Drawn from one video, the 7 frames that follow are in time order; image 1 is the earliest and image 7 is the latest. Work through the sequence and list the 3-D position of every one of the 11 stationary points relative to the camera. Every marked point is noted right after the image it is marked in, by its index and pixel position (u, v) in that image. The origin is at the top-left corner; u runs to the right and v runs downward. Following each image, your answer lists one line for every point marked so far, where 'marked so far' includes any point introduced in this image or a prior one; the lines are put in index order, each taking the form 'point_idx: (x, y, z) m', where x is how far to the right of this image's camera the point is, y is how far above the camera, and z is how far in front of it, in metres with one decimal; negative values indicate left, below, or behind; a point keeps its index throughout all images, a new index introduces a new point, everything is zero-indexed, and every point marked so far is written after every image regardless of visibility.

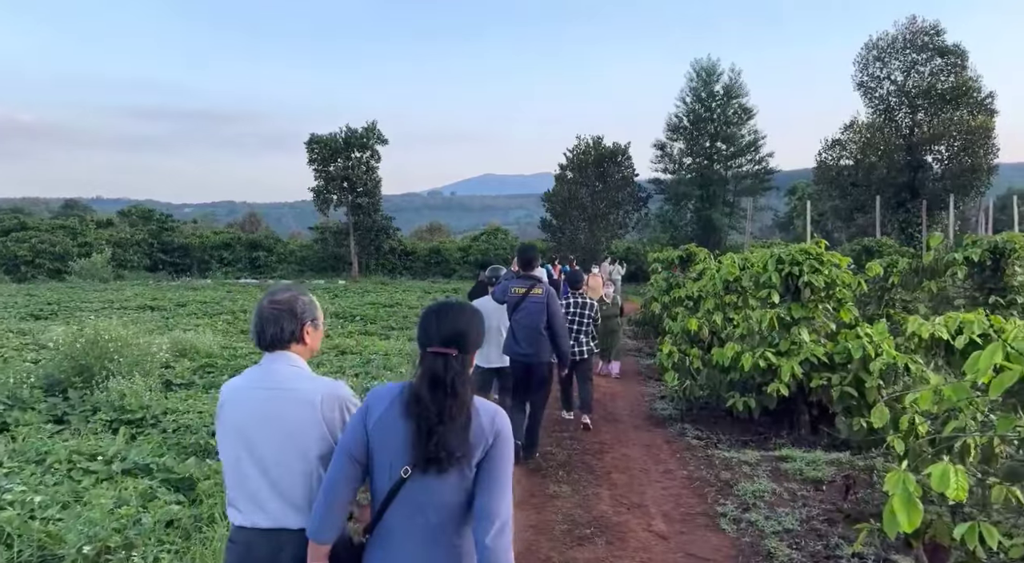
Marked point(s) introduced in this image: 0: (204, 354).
0: (-4.1, -1.0, +9.7) m
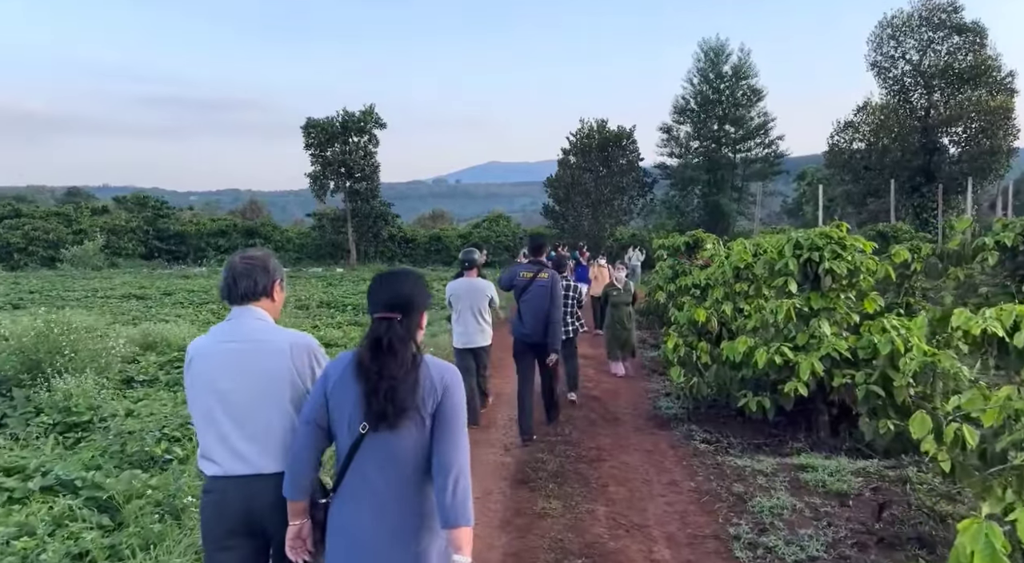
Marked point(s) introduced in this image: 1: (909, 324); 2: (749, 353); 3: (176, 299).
0: (-4.2, -0.8, +9.1) m
1: (+3.4, -0.4, +6.1) m
2: (+2.2, -0.6, +6.5) m
3: (-7.2, -0.4, +15.4) m
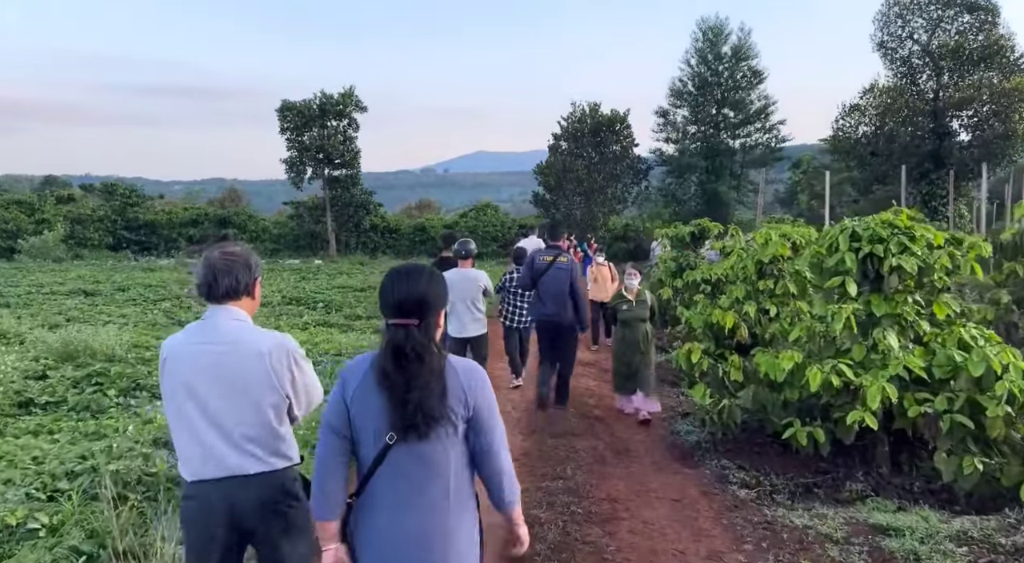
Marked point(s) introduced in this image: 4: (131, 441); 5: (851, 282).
0: (-4.3, -0.8, +7.7) m
1: (+3.3, -0.4, +4.9) m
2: (+2.1, -0.6, +5.2) m
3: (-7.4, -0.3, +14.0) m
4: (-2.6, -1.1, +4.9) m
5: (+2.4, 0.0, +5.2) m
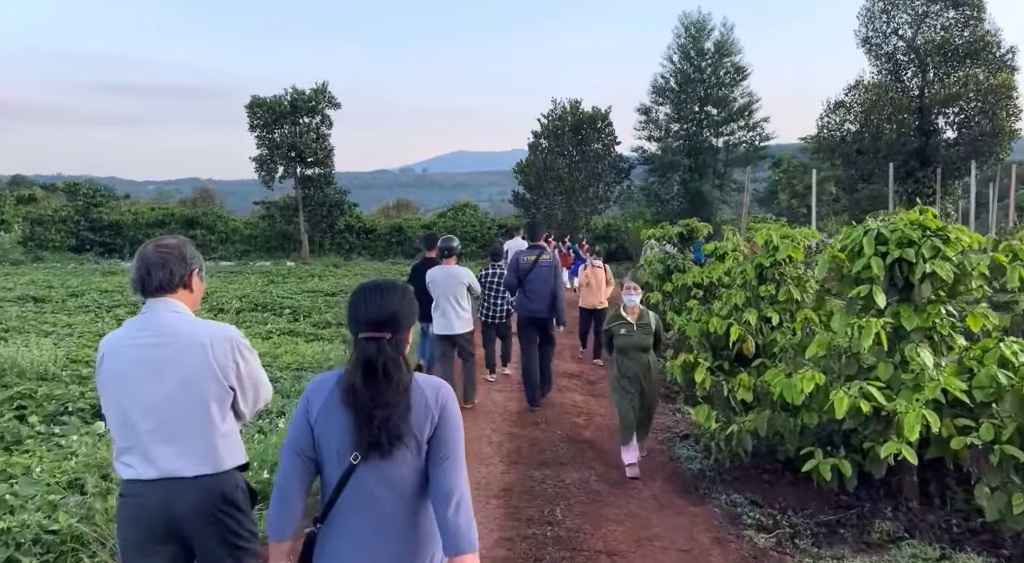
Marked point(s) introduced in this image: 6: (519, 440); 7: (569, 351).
0: (-4.5, -0.9, +6.8) m
1: (+3.2, -0.4, +4.2) m
2: (+1.9, -0.7, +4.6) m
3: (-7.8, -0.4, +13.0) m
4: (-2.7, -1.2, +4.1) m
5: (+2.3, -0.1, +4.6) m
6: (0.0, -1.3, +6.1) m
7: (+0.8, -1.0, +10.6) m
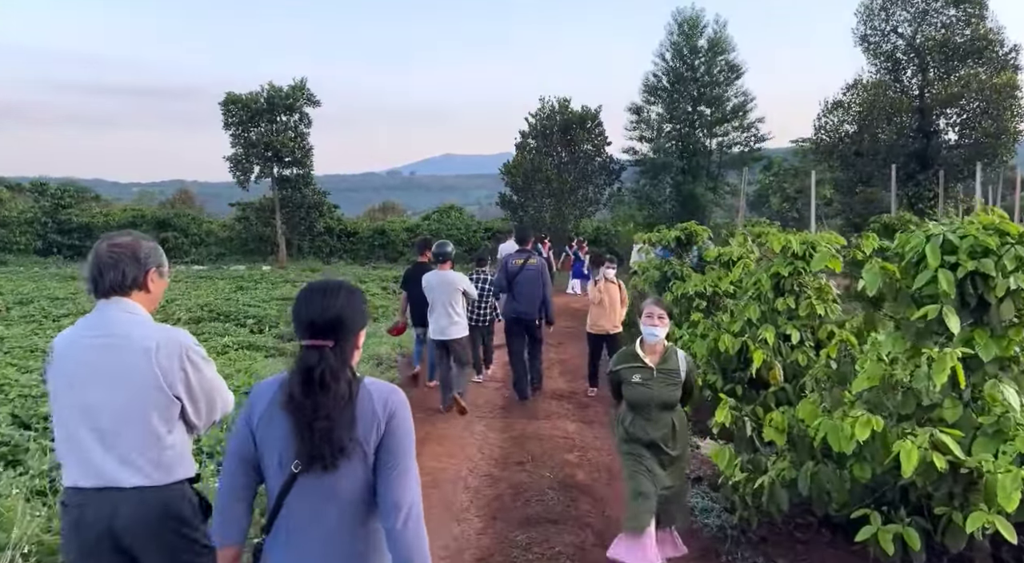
0: (-4.7, -1.0, +5.8) m
1: (+3.0, -0.5, +3.3) m
2: (+1.8, -0.8, +3.6) m
3: (-8.0, -0.5, +11.9) m
4: (-2.8, -1.3, +3.1) m
5: (+2.2, -0.2, +3.6) m
6: (-0.1, -1.4, +5.1) m
7: (+0.6, -1.2, +9.6) m
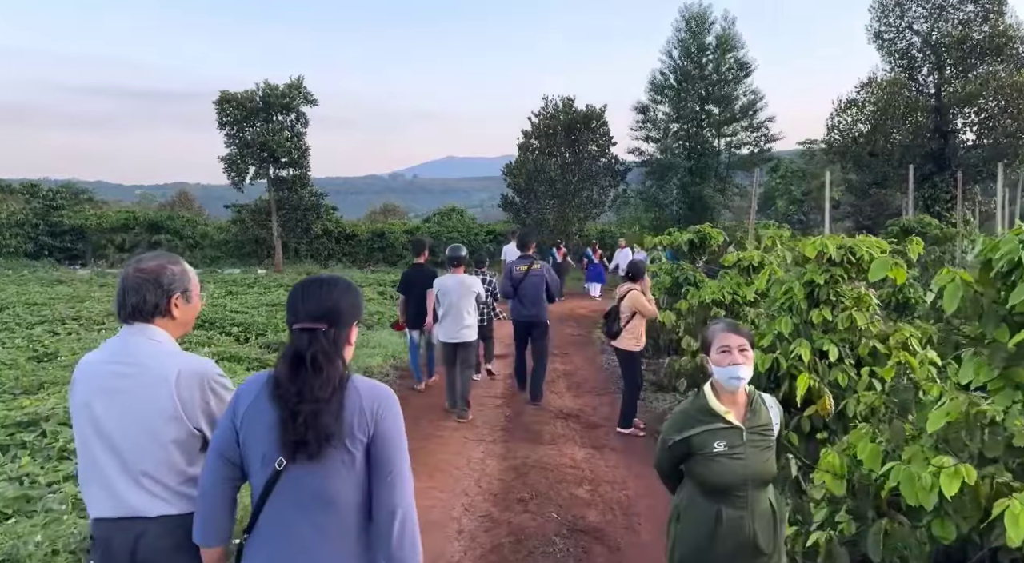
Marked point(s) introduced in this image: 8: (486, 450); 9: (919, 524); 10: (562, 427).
0: (-4.7, -1.1, +5.1) m
1: (+3.0, -0.6, +2.6) m
2: (+1.8, -0.9, +2.9) m
3: (-8.0, -0.6, +11.3) m
4: (-2.8, -1.3, +2.4) m
5: (+2.2, -0.2, +2.9) m
6: (-0.1, -1.5, +4.4) m
7: (+0.6, -1.2, +8.9) m
8: (-0.2, -1.4, +5.9) m
9: (+1.8, -1.1, +3.1) m
10: (+0.5, -1.4, +6.7) m
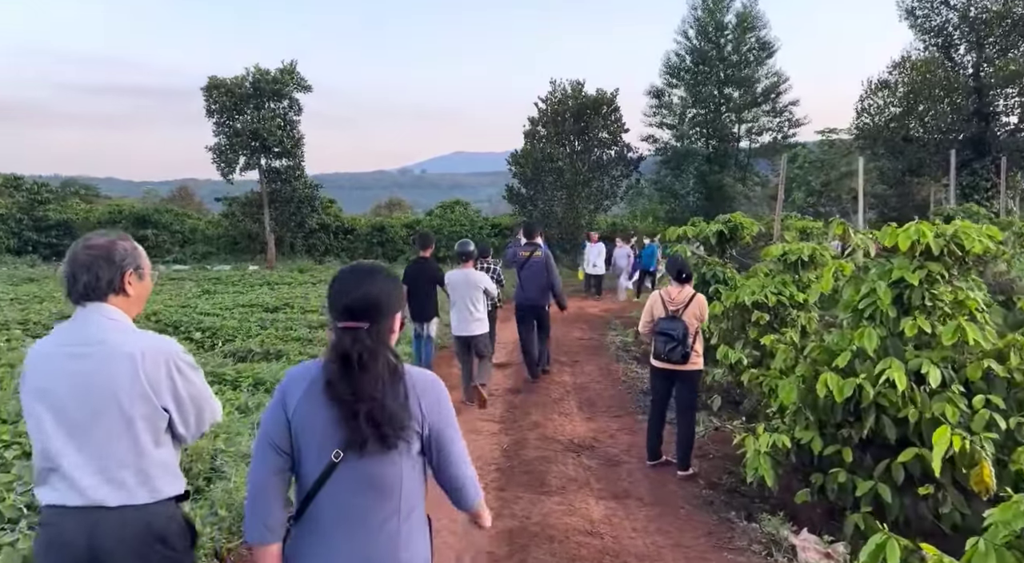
0: (-4.7, -1.1, +3.8) m
1: (+3.0, -0.6, +1.2) m
2: (+1.8, -0.9, +1.5) m
3: (-8.0, -0.6, +10.0) m
4: (-2.9, -1.3, +1.1) m
5: (+2.1, -0.2, +1.5) m
6: (-0.1, -1.5, +3.0) m
7: (+0.6, -1.2, +7.5) m
8: (-0.2, -1.4, +4.6) m
9: (+1.7, -1.1, +1.7) m
10: (+0.5, -1.4, +5.3) m
